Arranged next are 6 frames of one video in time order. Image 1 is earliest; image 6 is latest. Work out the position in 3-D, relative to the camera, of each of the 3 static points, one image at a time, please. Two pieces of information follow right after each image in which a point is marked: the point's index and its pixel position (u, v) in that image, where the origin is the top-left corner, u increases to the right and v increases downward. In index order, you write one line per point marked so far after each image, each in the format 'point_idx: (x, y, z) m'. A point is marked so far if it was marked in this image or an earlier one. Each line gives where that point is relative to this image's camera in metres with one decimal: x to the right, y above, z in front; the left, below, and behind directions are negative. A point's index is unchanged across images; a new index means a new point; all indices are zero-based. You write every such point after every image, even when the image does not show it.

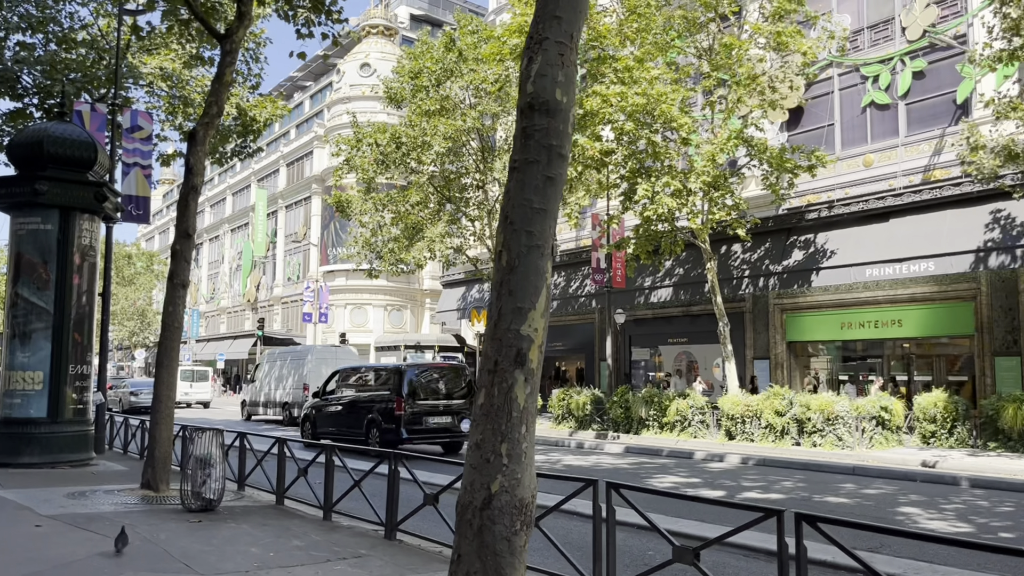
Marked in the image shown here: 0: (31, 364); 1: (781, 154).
0: (-6.4, -1.0, +11.4) m
1: (+5.7, +2.9, +18.2) m
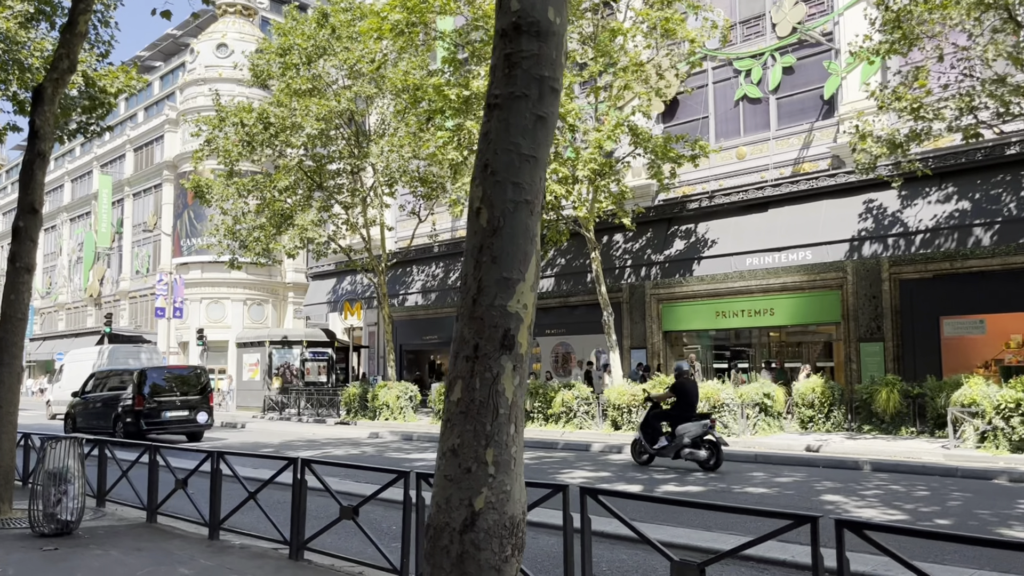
0: (-7.6, -0.9, +9.5) m
1: (+3.3, +3.1, +18.1) m
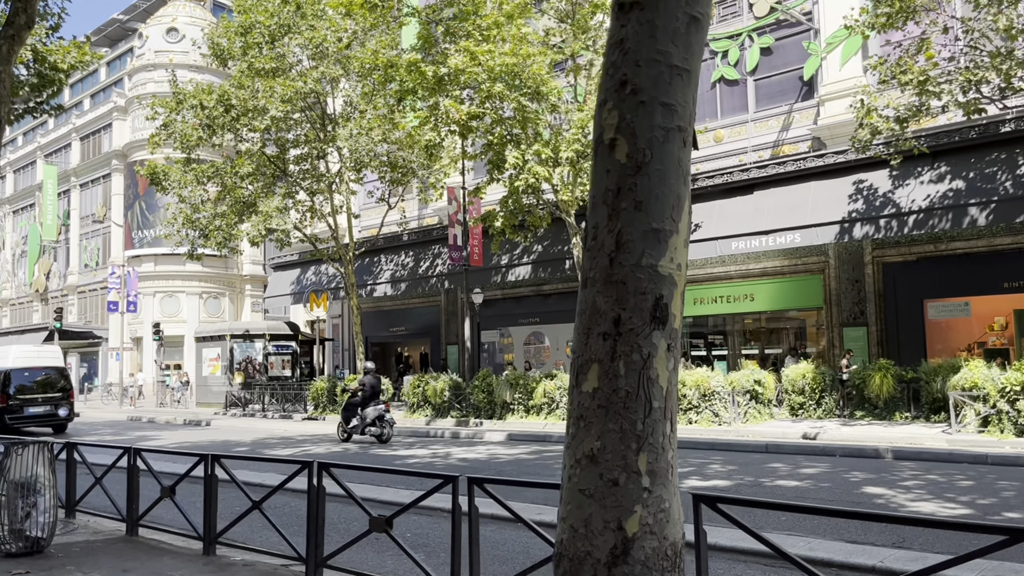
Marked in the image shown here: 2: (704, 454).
0: (-7.6, -0.8, +8.4) m
1: (+2.8, +3.4, +17.6) m
2: (+2.3, -2.0, +10.3) m
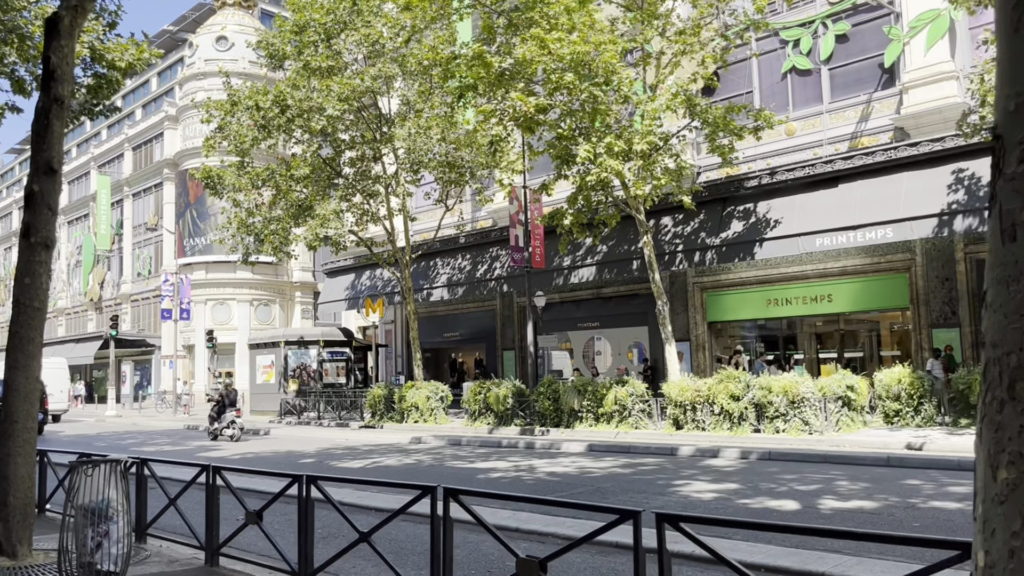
0: (-6.6, -0.8, +7.9) m
1: (+4.2, +3.4, +16.6) m
2: (+3.4, -2.0, +9.3) m
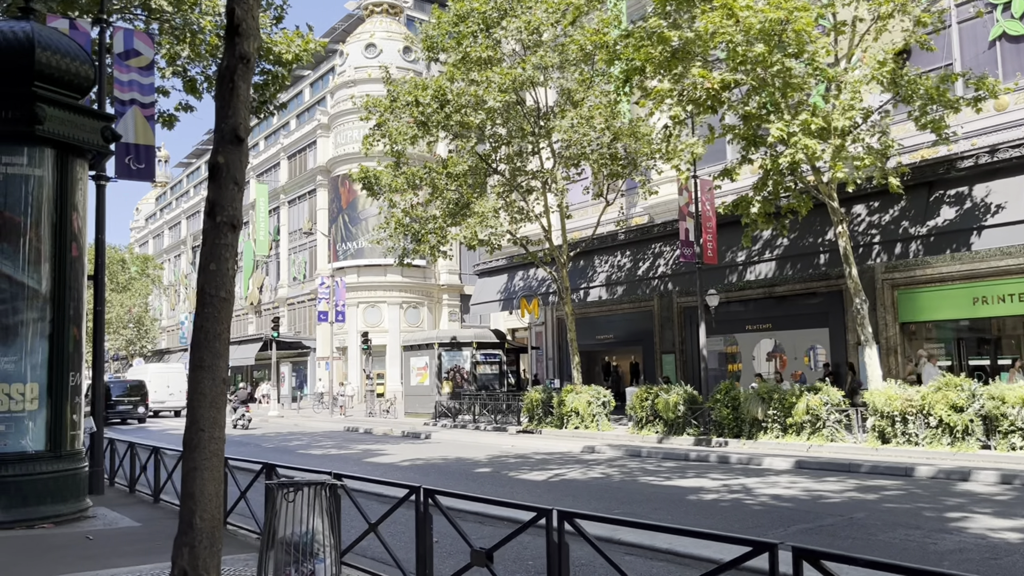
0: (-4.7, -0.8, +7.6) m
1: (+7.3, +3.5, +14.5) m
2: (+5.4, -1.9, +7.4) m
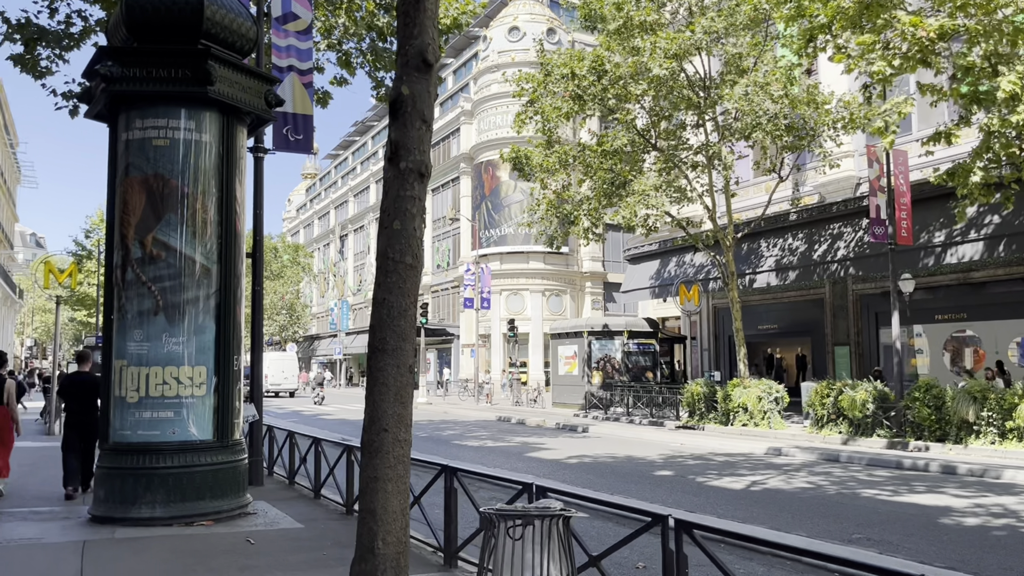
0: (-3.0, -0.6, +7.0) m
1: (+9.9, +3.7, +11.9) m
2: (+6.9, -1.7, +5.3) m
